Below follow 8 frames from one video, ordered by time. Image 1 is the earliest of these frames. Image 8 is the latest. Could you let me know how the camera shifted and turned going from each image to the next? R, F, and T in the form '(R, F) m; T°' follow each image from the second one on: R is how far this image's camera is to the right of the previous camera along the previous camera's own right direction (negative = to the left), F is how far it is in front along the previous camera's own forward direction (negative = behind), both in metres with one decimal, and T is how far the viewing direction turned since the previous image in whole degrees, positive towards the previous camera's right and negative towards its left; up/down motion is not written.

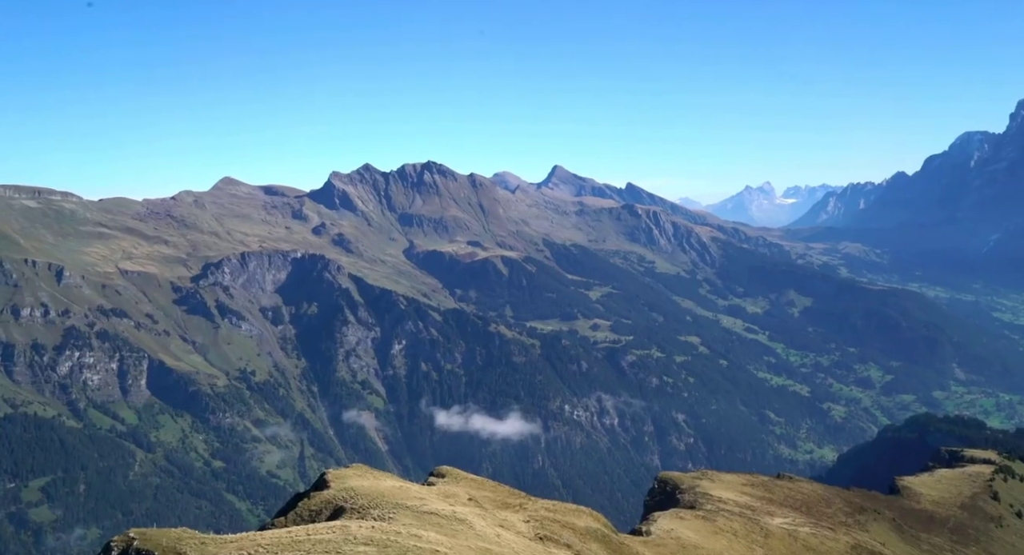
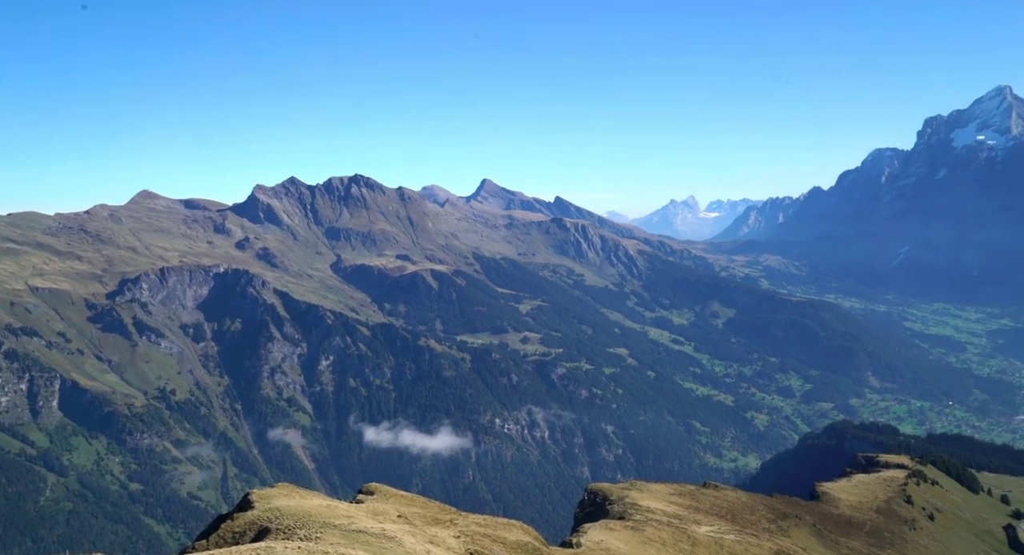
(+3.9, -0.7) m; +4°
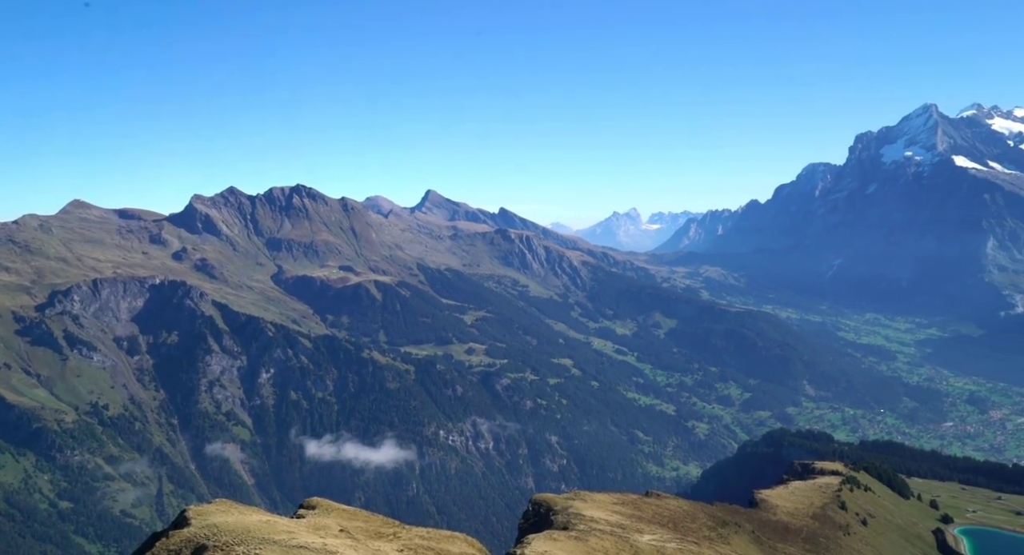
(+3.1, +0.1) m; +3°
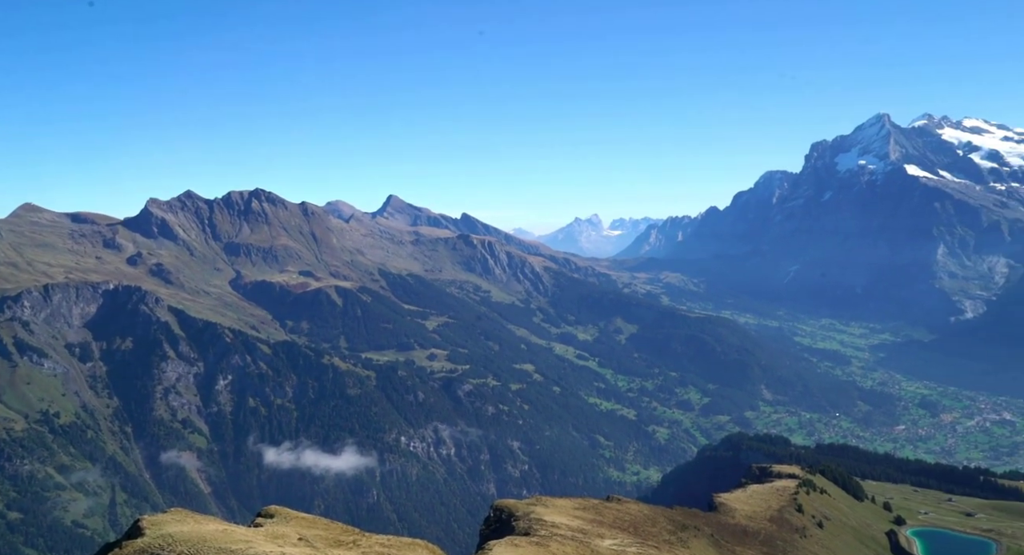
(+2.0, +0.3) m; +2°
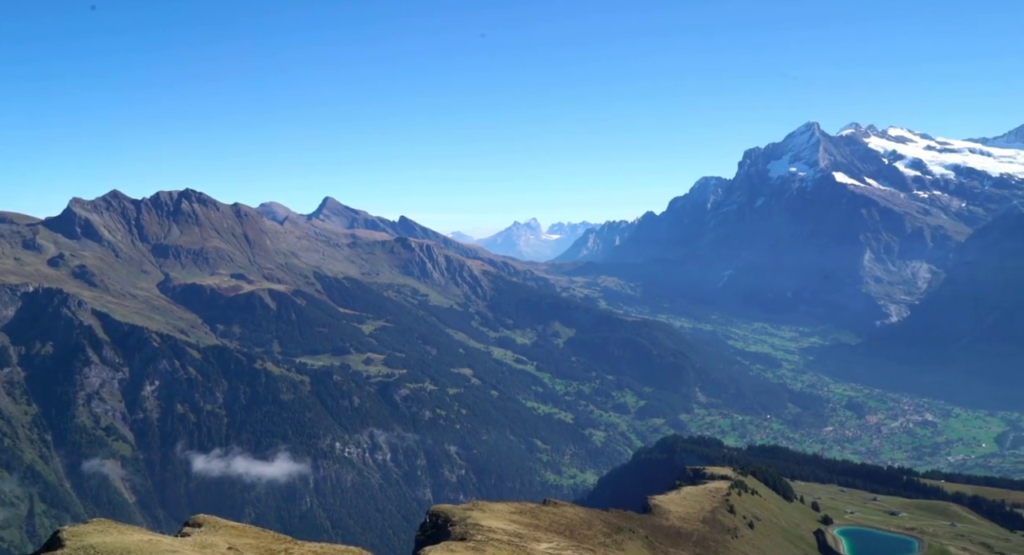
(+2.3, +1.5) m; +3°
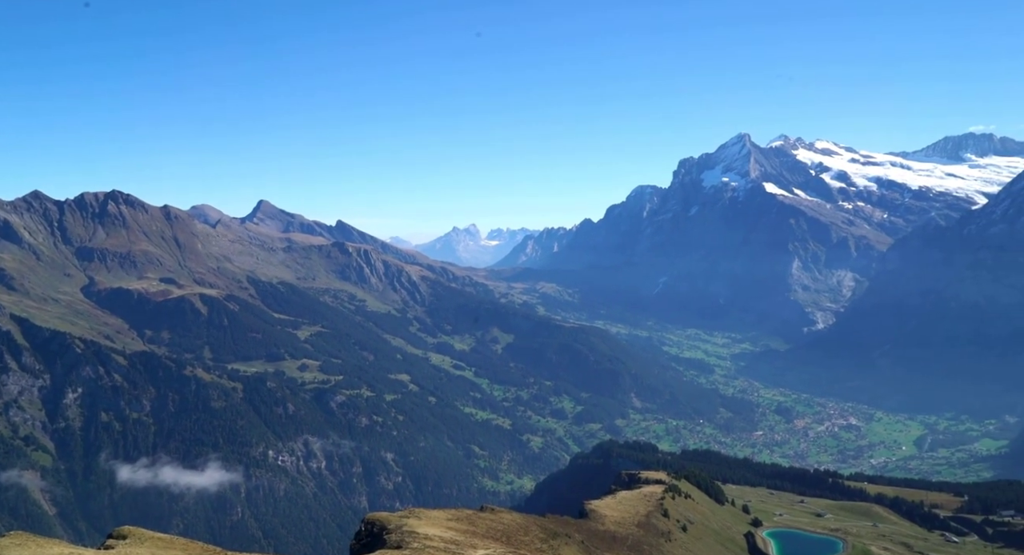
(+2.7, +1.3) m; +3°
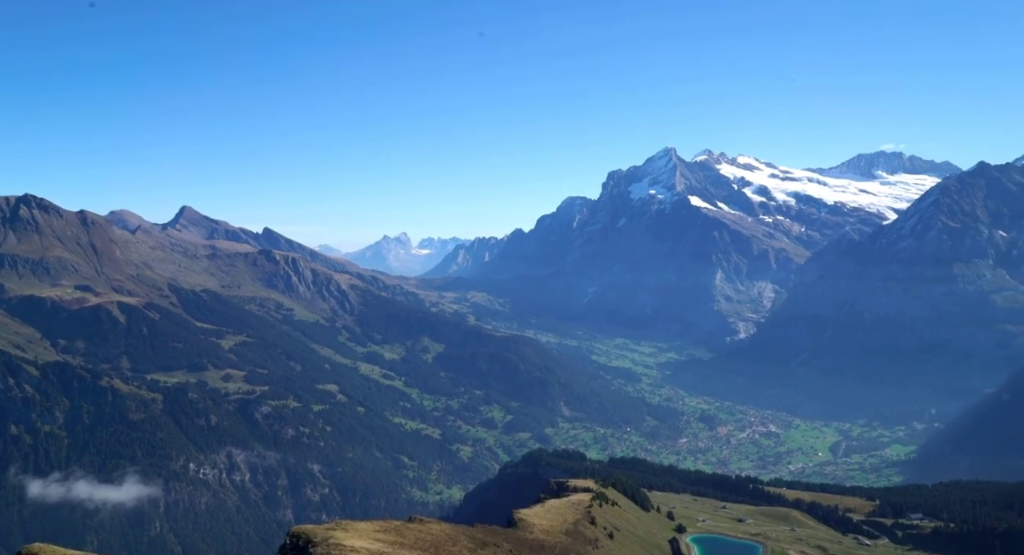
(+2.6, +2.6) m; +4°
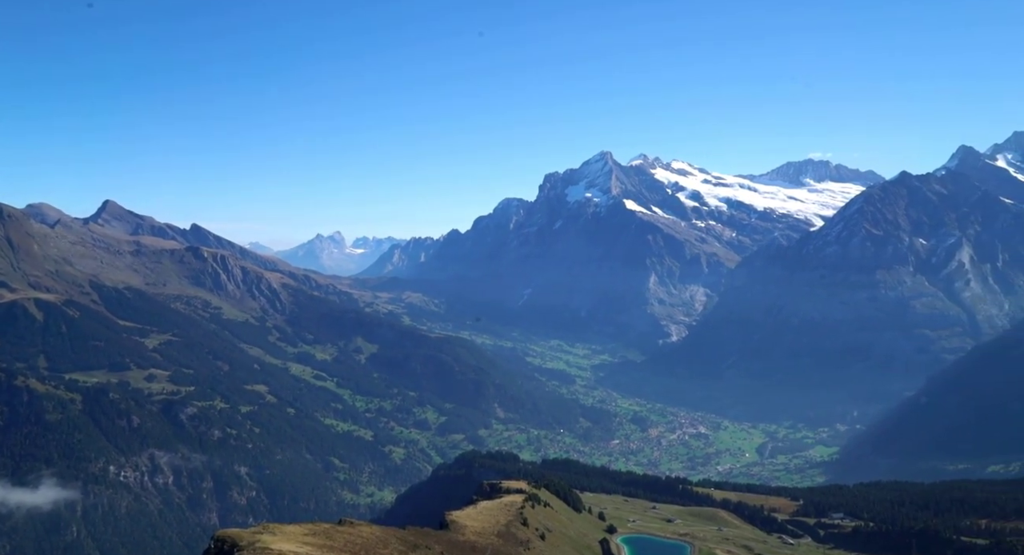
(+1.6, +5.3) m; +4°
